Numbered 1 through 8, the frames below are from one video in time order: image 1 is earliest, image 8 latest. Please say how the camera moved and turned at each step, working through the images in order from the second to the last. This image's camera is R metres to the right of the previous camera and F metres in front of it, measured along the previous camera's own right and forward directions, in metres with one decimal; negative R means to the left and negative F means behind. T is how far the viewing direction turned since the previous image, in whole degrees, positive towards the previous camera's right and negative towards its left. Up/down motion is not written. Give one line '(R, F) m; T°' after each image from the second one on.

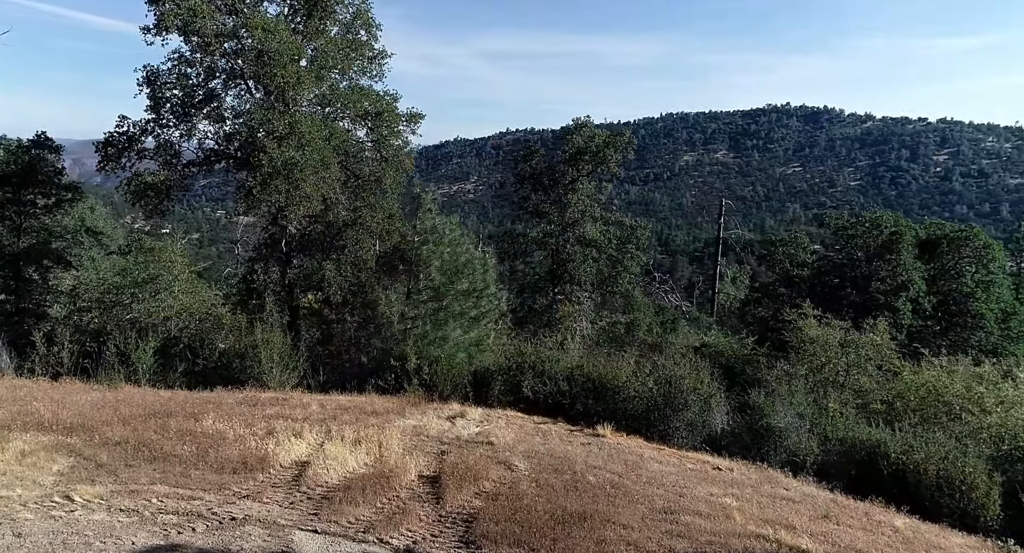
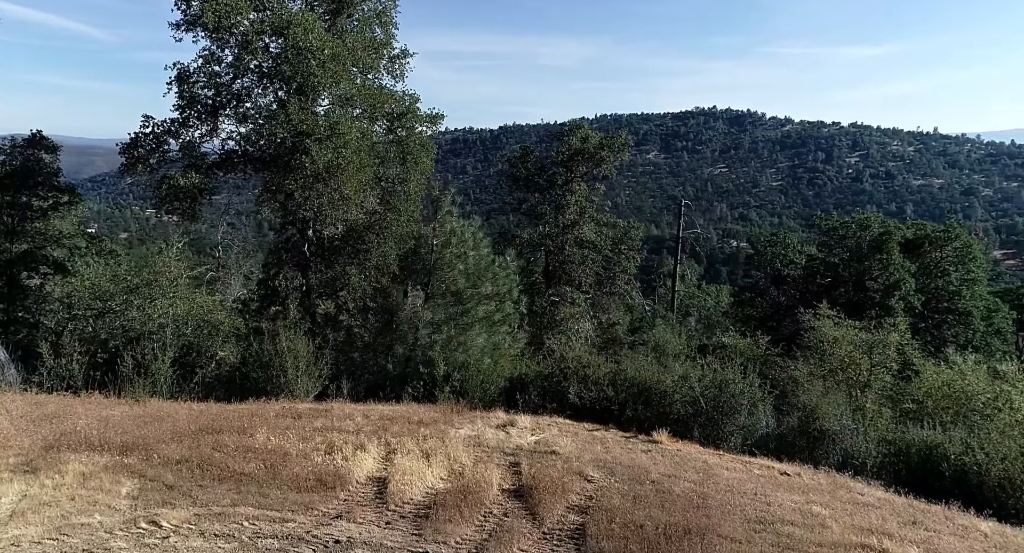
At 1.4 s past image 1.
(-1.7, +0.3) m; +3°
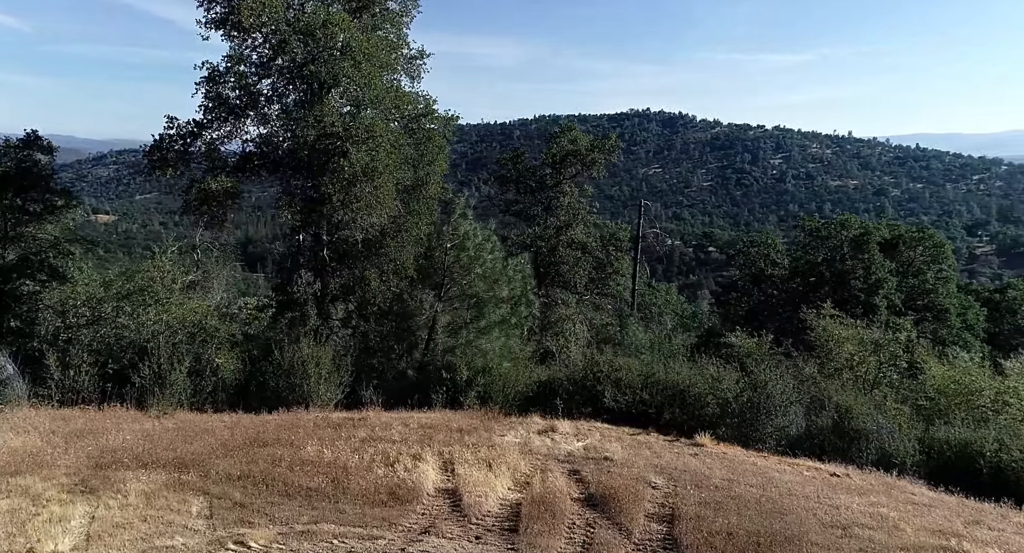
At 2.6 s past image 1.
(-1.5, +0.2) m; +3°
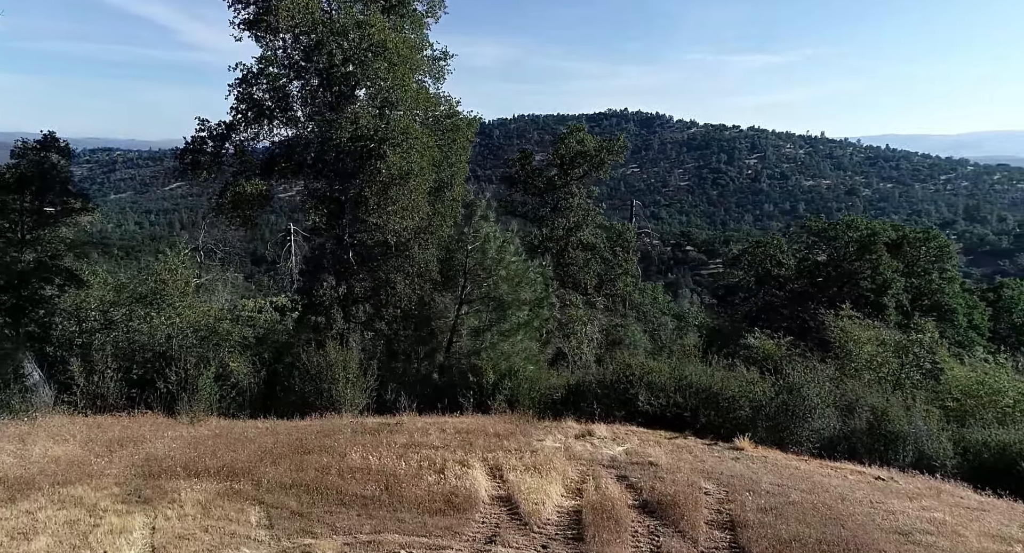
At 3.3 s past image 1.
(-0.8, +0.1) m; +1°
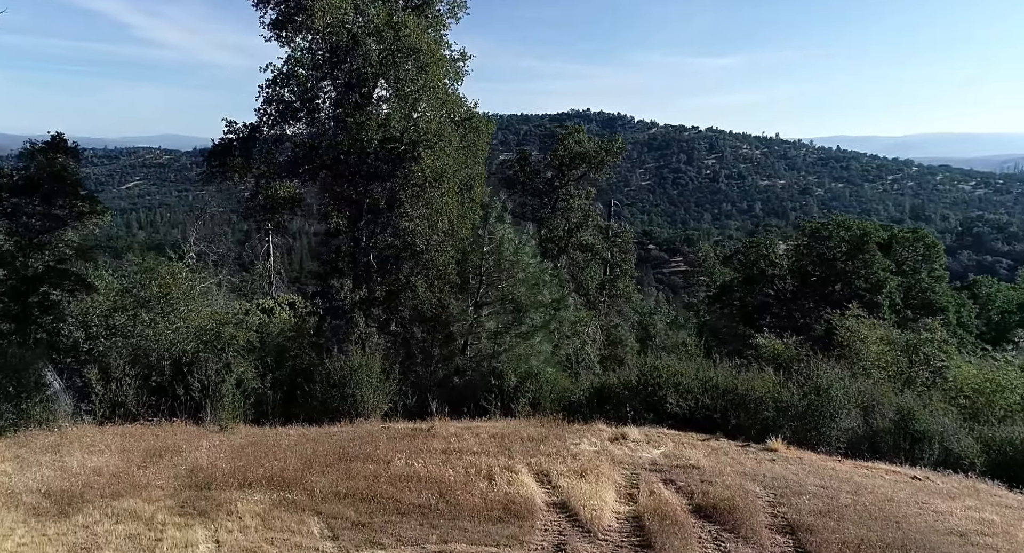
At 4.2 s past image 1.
(-1.0, +0.1) m; +2°
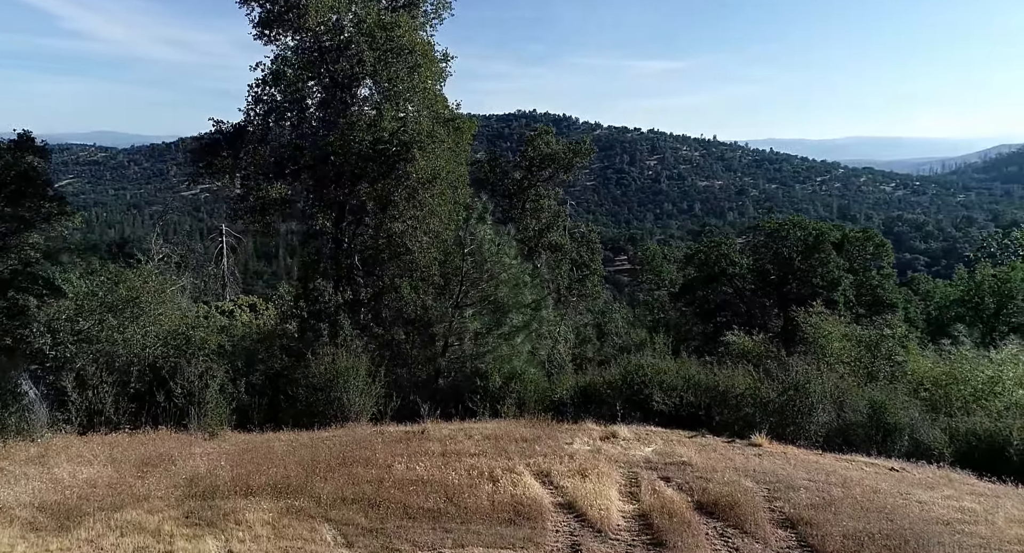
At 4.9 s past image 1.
(-0.6, -0.1) m; +3°
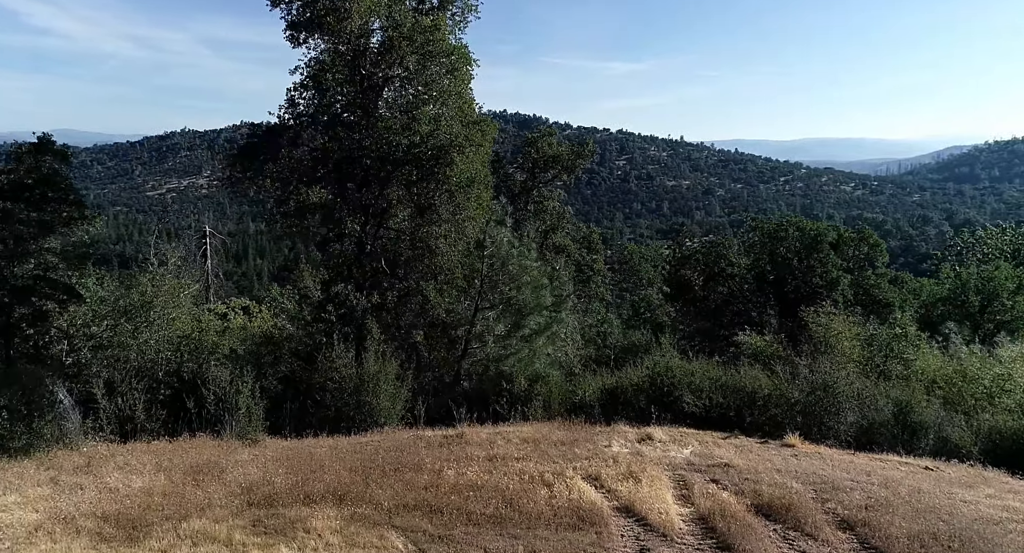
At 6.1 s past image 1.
(-1.0, 0.0) m; +1°
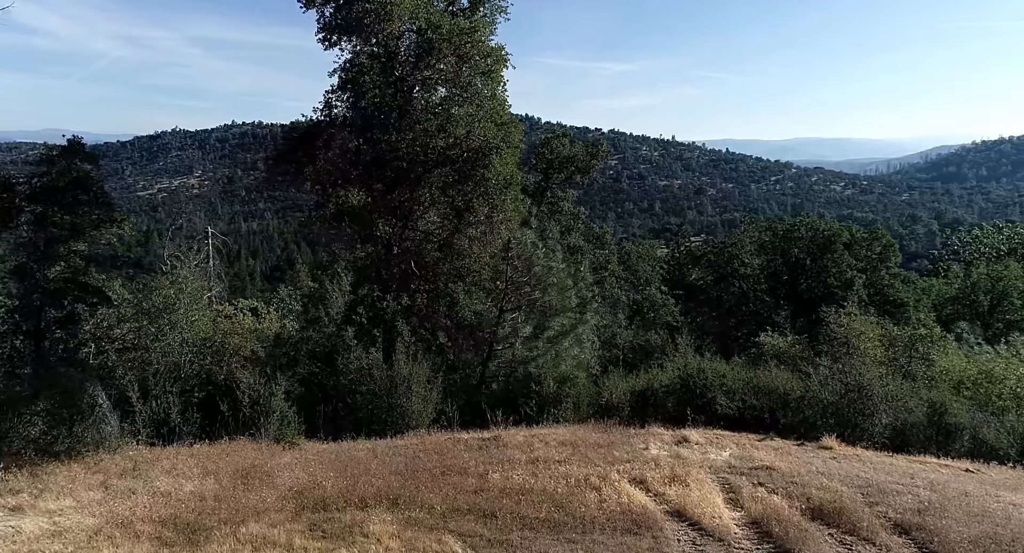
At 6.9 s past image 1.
(-0.7, 0.0) m; 0°
